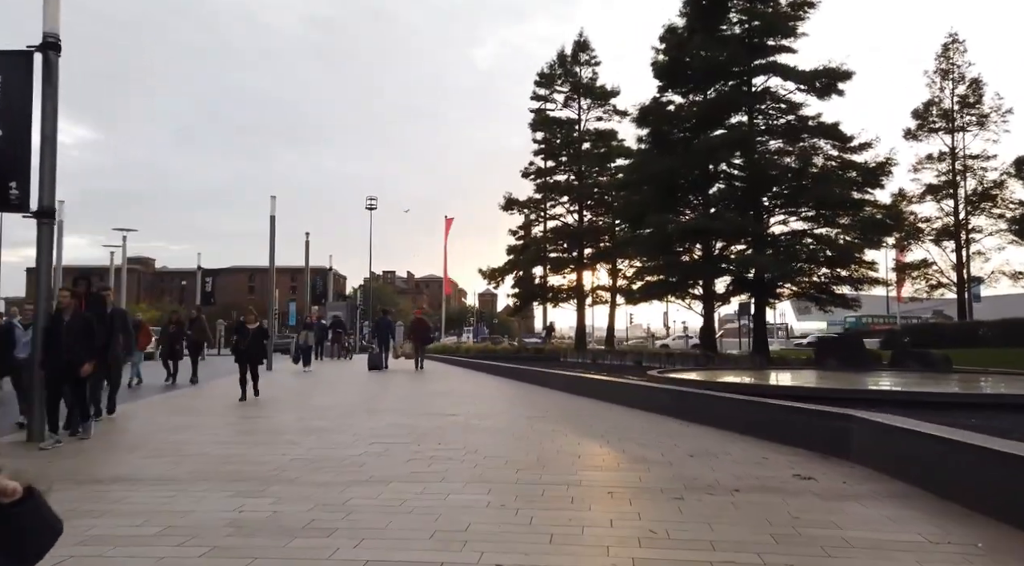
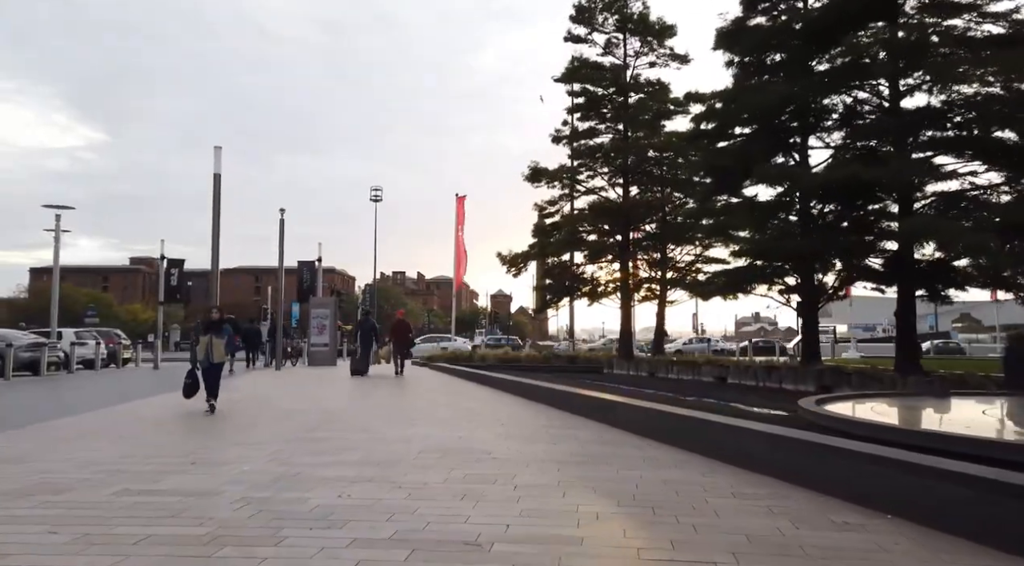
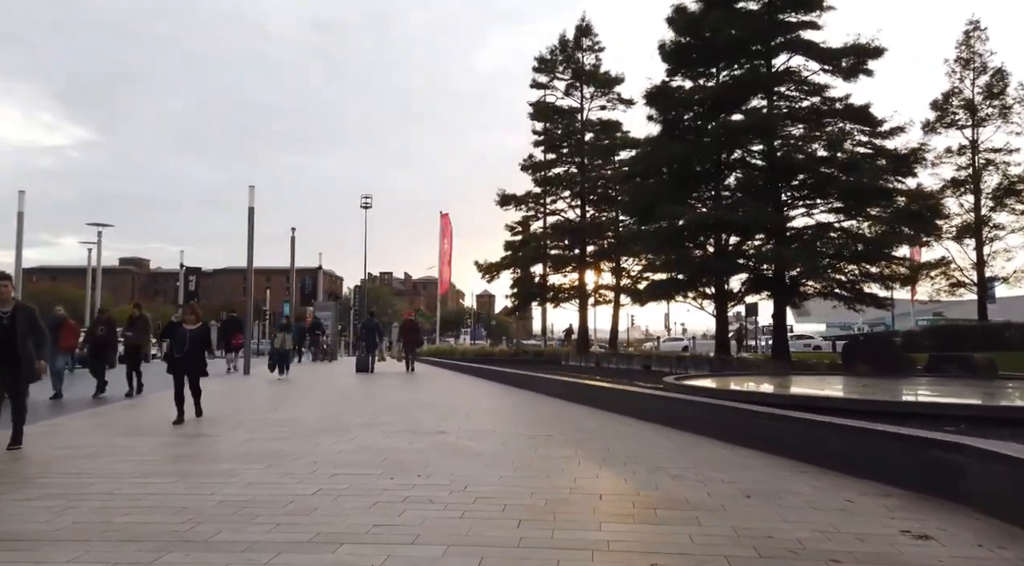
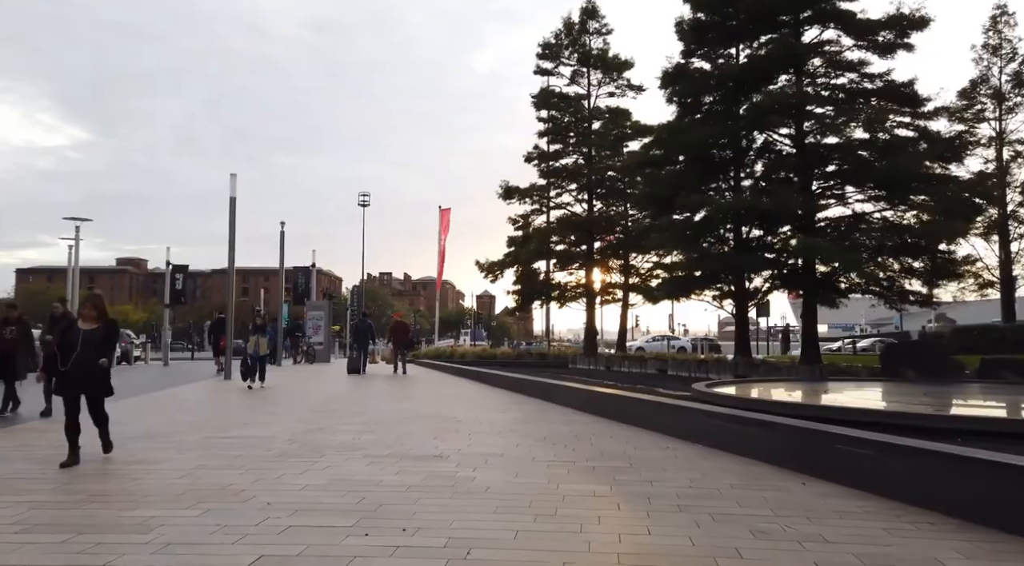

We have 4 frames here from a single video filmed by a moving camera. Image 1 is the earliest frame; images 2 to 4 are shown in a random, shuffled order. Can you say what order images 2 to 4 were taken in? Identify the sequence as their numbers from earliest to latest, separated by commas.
3, 4, 2
